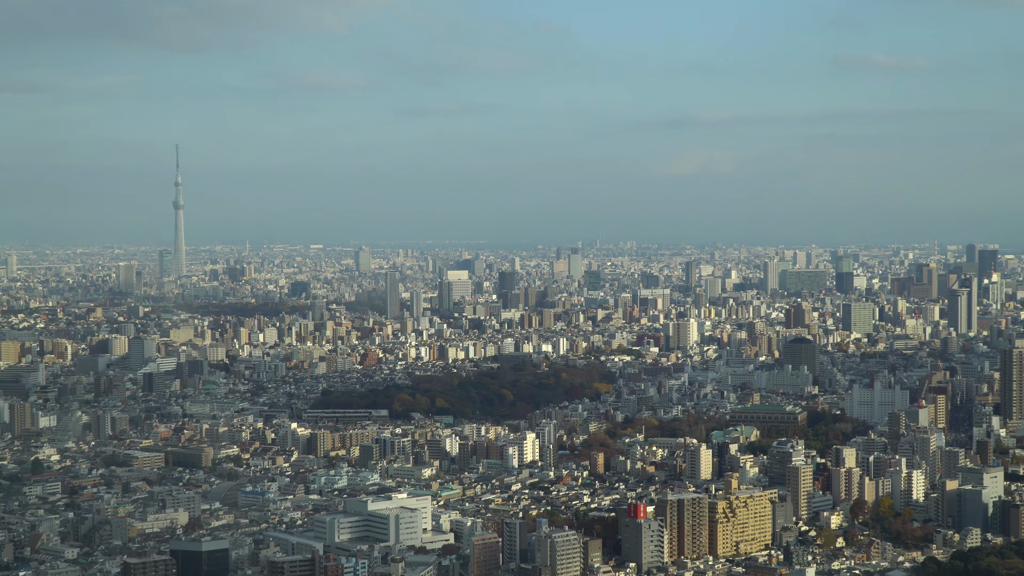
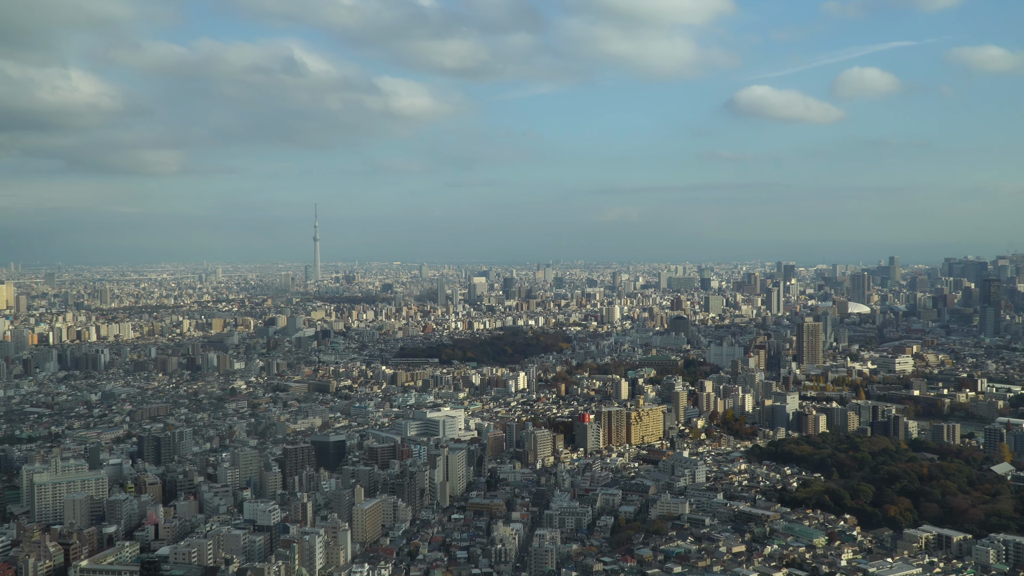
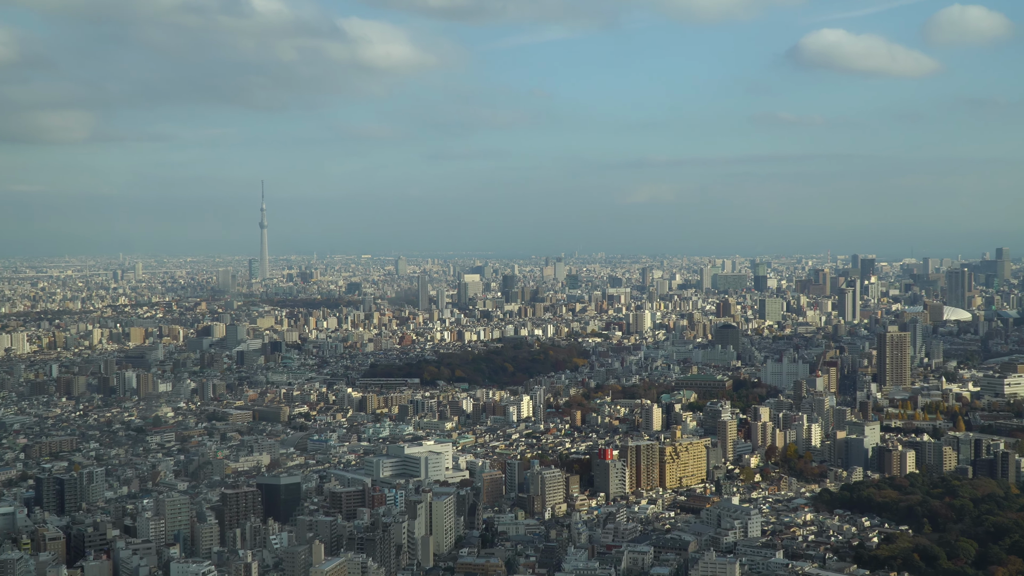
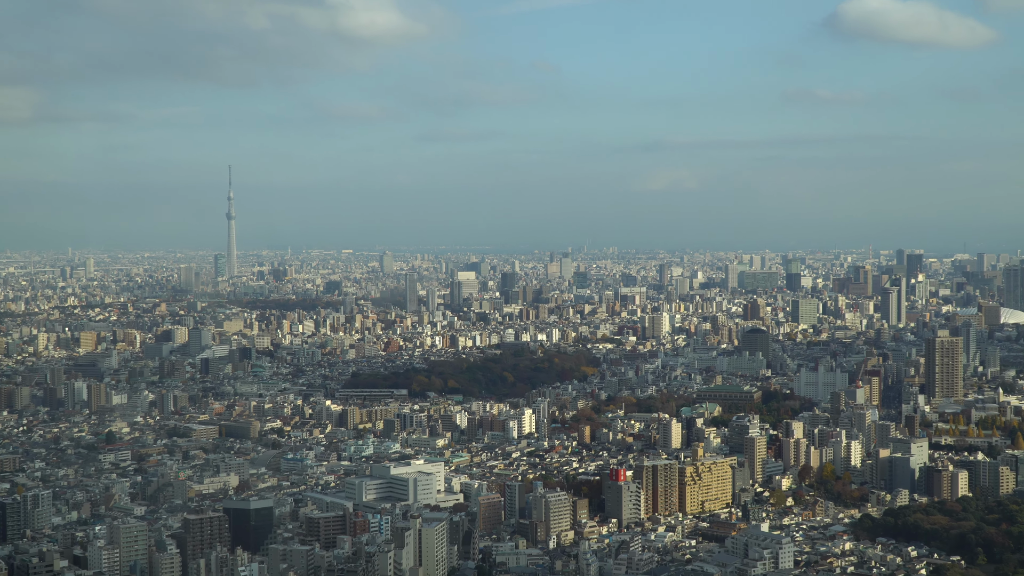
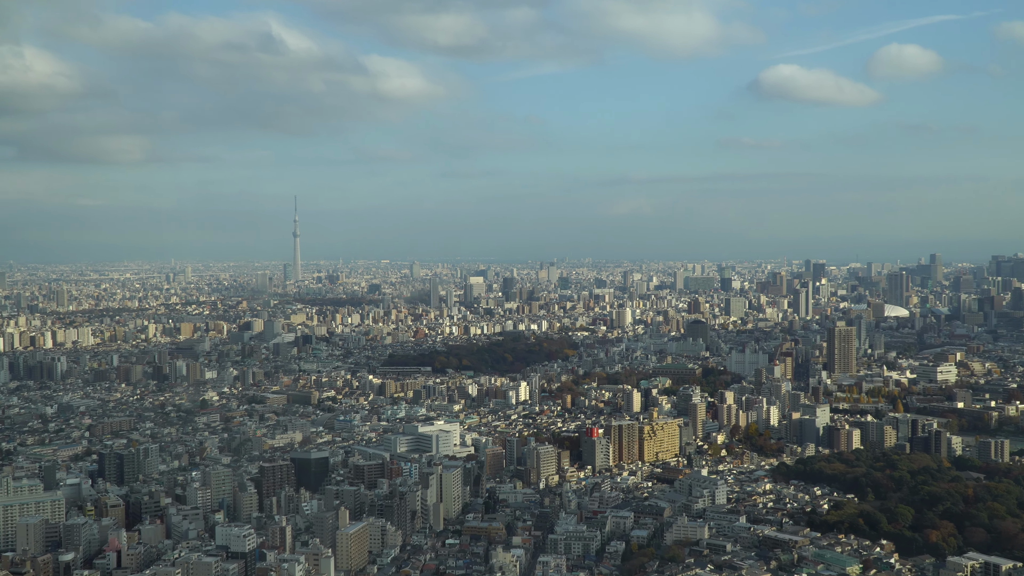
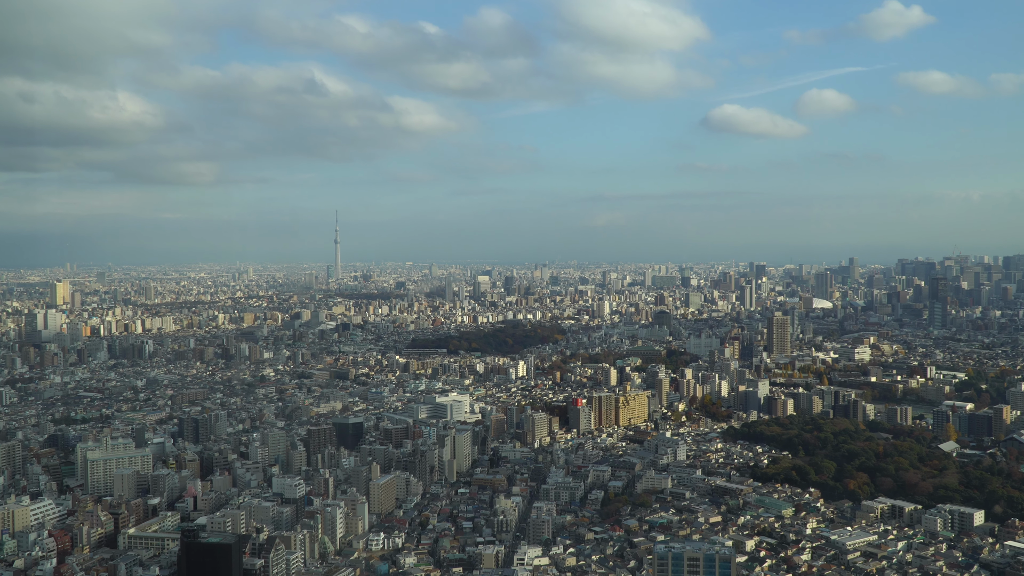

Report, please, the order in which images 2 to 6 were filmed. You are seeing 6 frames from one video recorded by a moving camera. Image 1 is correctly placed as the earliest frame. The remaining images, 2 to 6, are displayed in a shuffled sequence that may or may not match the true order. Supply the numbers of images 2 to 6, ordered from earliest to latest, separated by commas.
4, 3, 5, 2, 6
